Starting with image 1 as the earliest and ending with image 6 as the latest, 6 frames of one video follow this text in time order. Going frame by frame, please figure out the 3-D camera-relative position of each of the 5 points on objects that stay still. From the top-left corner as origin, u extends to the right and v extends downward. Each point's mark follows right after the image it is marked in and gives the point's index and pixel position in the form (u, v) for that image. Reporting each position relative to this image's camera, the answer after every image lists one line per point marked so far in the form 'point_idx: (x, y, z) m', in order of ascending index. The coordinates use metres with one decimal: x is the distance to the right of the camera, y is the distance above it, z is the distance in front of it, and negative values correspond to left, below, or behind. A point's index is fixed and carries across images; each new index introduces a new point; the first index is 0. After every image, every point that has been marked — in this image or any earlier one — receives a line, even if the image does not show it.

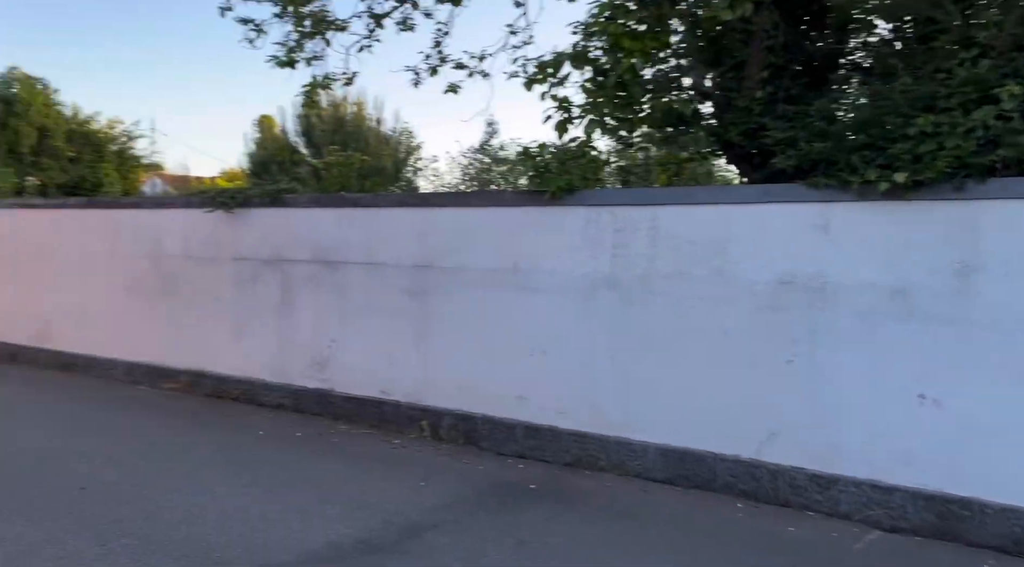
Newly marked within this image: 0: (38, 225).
0: (-5.4, +0.6, +7.9) m
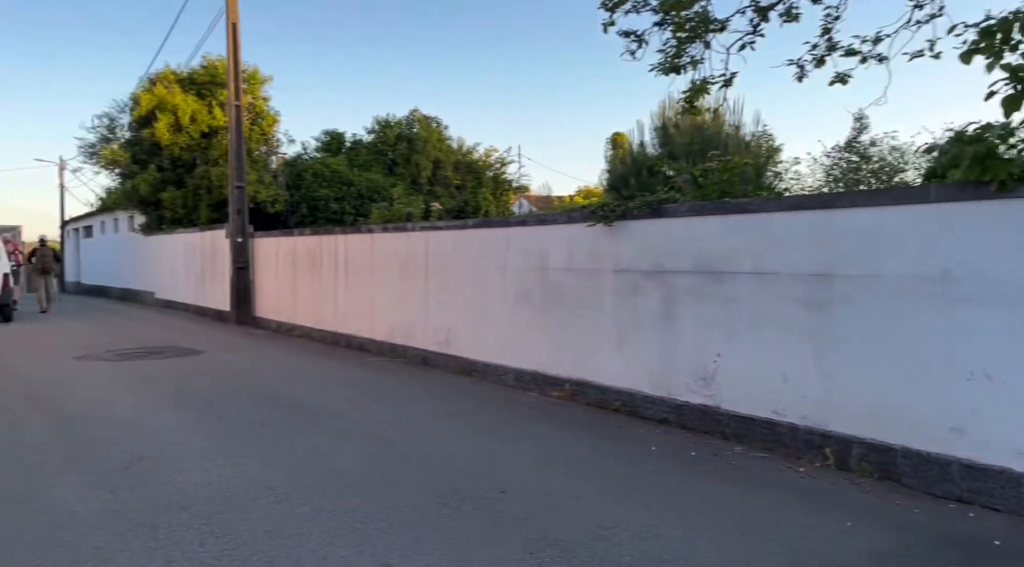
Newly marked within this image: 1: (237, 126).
0: (-1.1, +0.5, +9.0) m
1: (-4.8, +2.7, +12.9) m
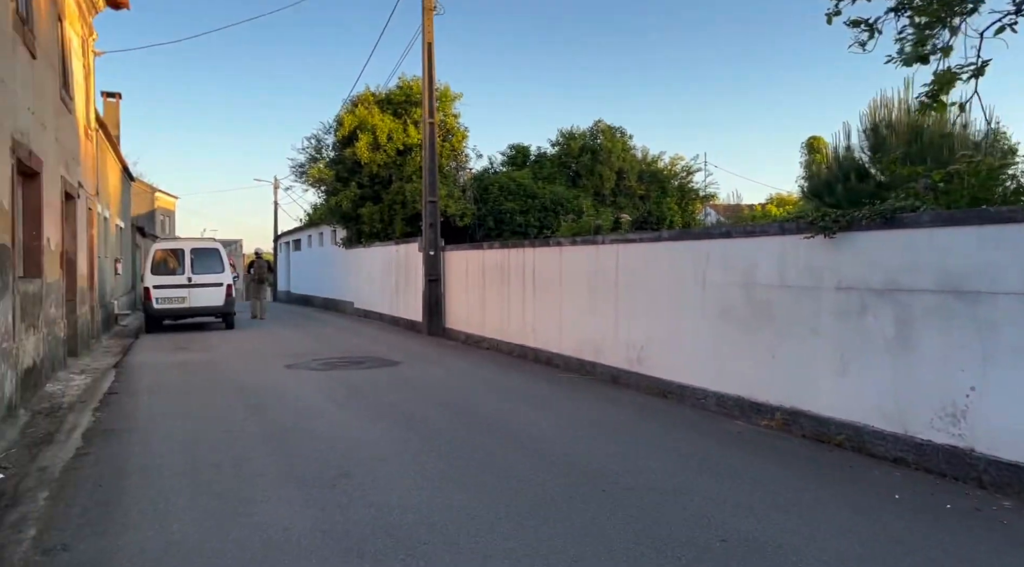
0: (+1.1, +0.3, +8.7) m
1: (-1.4, +2.5, +13.3) m
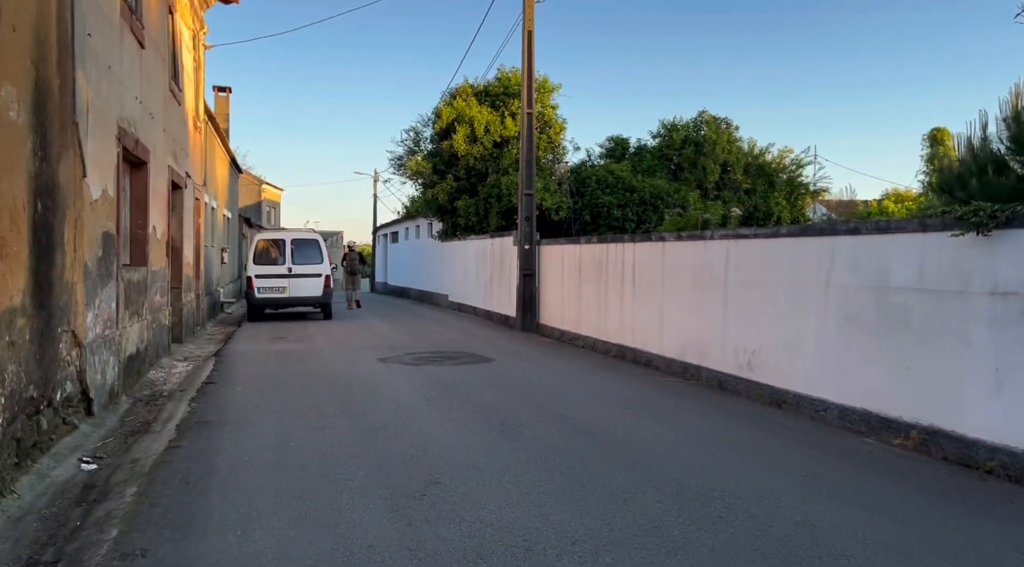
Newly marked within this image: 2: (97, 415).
0: (+2.3, +0.3, +8.1) m
1: (+0.3, +2.6, +13.0) m
2: (-2.9, -0.9, +5.2) m
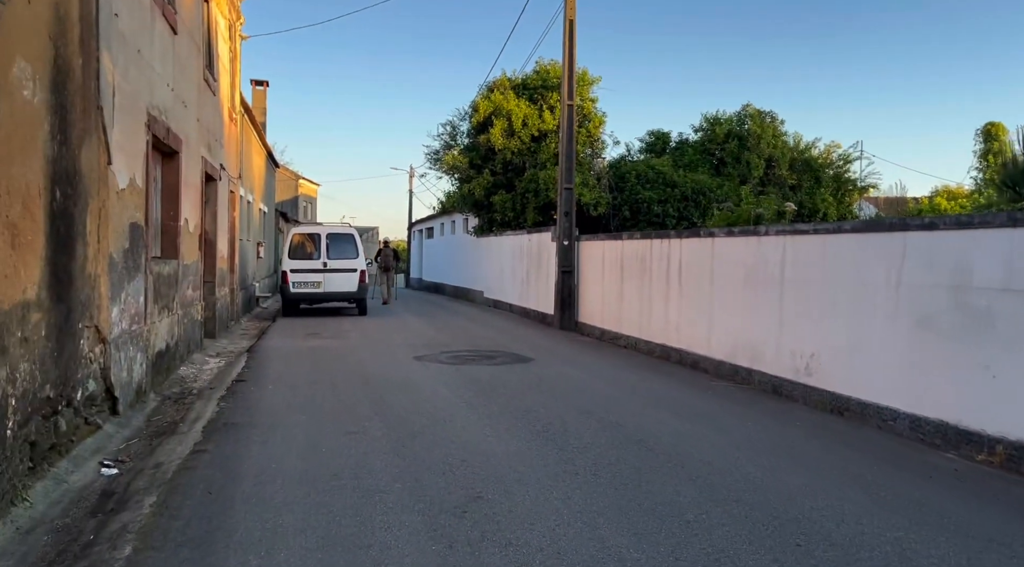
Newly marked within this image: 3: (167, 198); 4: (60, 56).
0: (+2.7, +0.4, +7.6) m
1: (+1.0, +2.7, +12.6) m
2: (-2.6, -0.9, +5.0) m
3: (-3.2, +0.8, +6.8) m
4: (-2.3, +1.2, +3.8) m
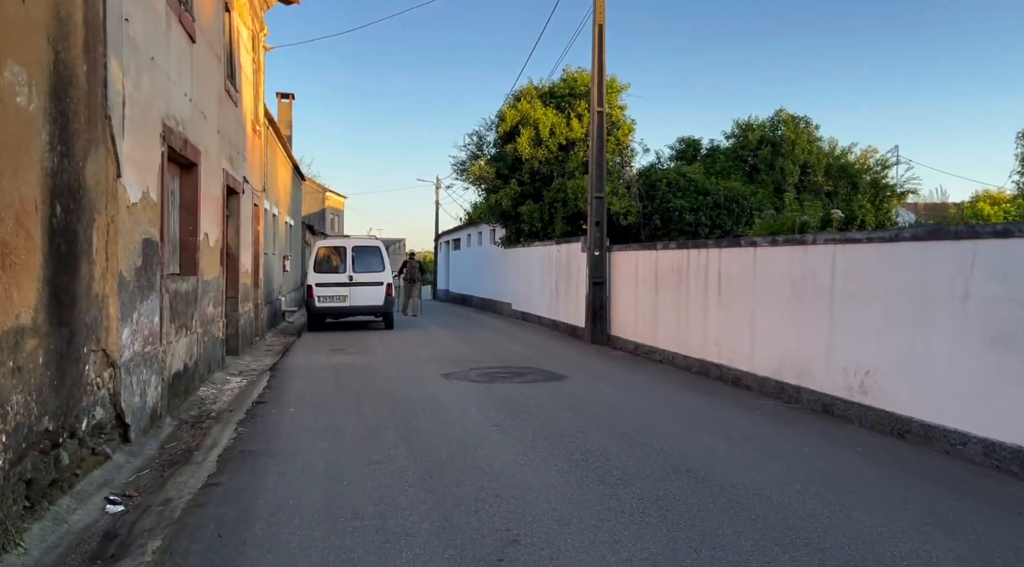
0: (+3.0, +0.2, +7.2) m
1: (+1.4, +2.5, +12.2) m
2: (-2.4, -1.0, +4.7) m
3: (-2.9, +0.6, +6.6) m
4: (-2.1, +1.0, +3.5) m
